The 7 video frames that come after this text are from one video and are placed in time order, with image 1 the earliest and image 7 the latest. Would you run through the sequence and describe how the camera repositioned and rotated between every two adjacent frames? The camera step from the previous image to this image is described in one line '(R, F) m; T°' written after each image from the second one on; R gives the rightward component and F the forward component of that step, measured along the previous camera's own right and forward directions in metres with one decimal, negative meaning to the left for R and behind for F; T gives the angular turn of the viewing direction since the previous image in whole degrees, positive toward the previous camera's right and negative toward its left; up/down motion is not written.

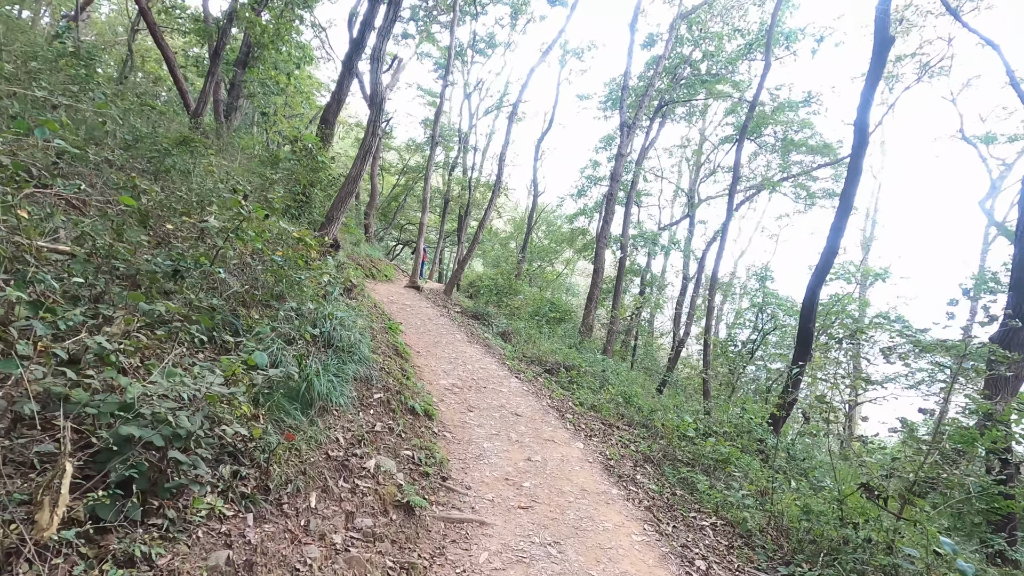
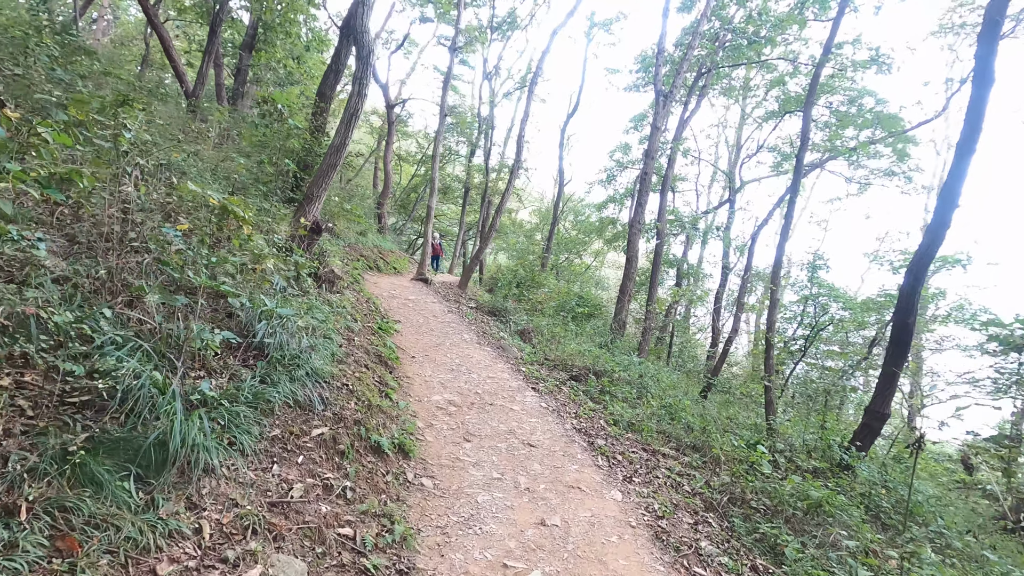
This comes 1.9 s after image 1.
(+0.2, +1.7) m; -3°
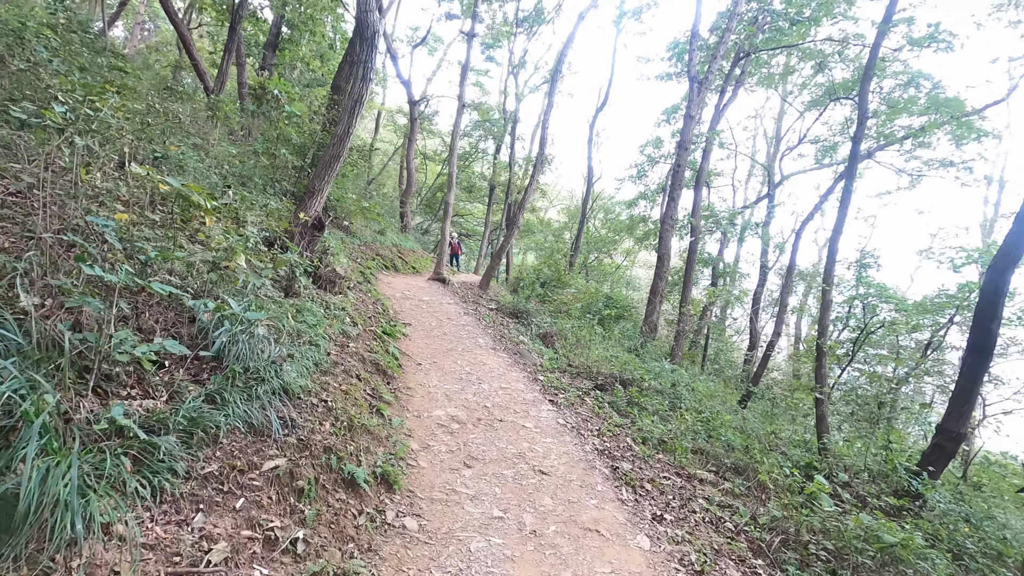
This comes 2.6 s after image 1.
(+0.2, +0.7) m; -3°
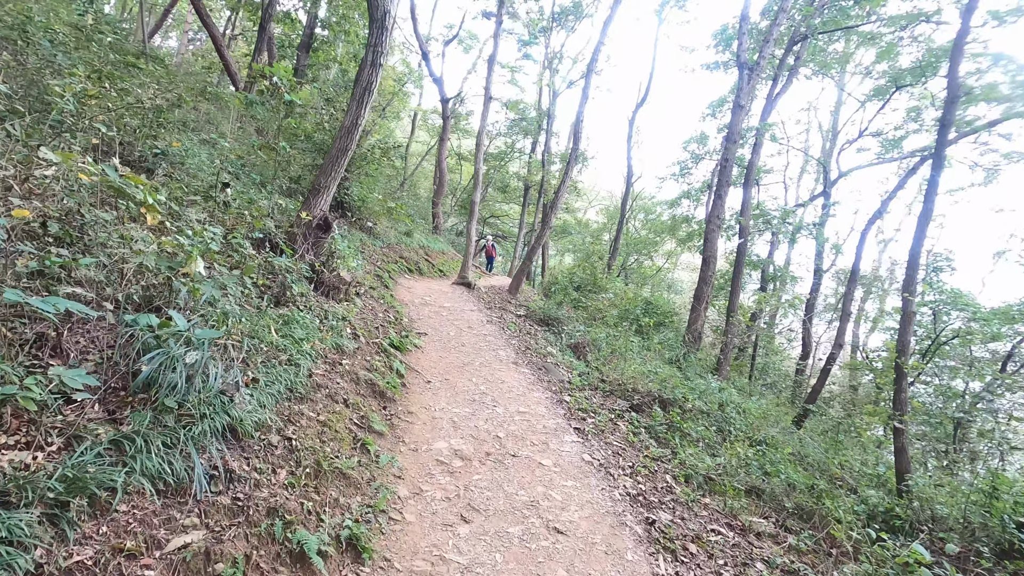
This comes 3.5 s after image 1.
(+0.2, +0.8) m; -4°
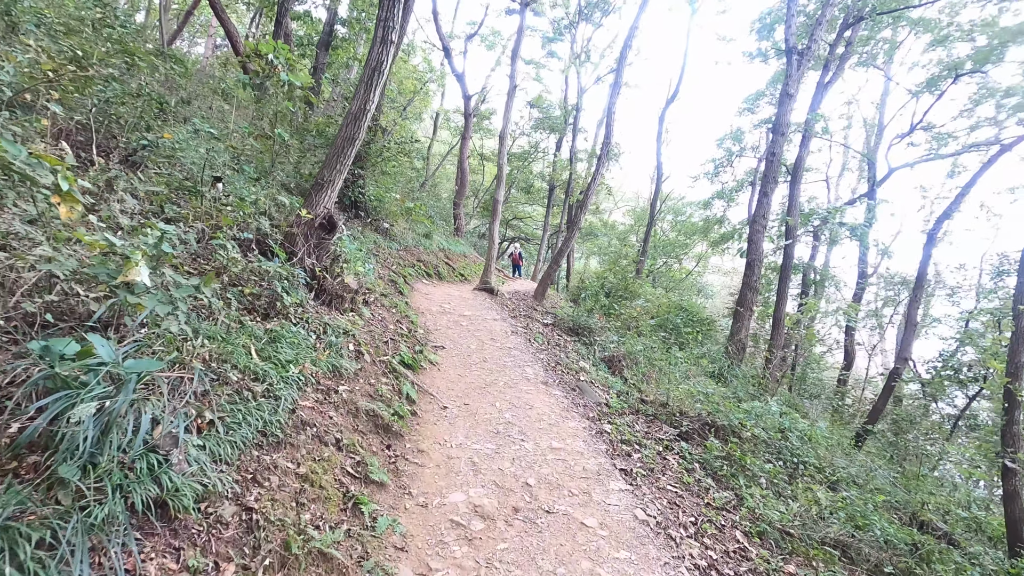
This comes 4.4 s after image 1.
(-0.1, +0.9) m; -2°
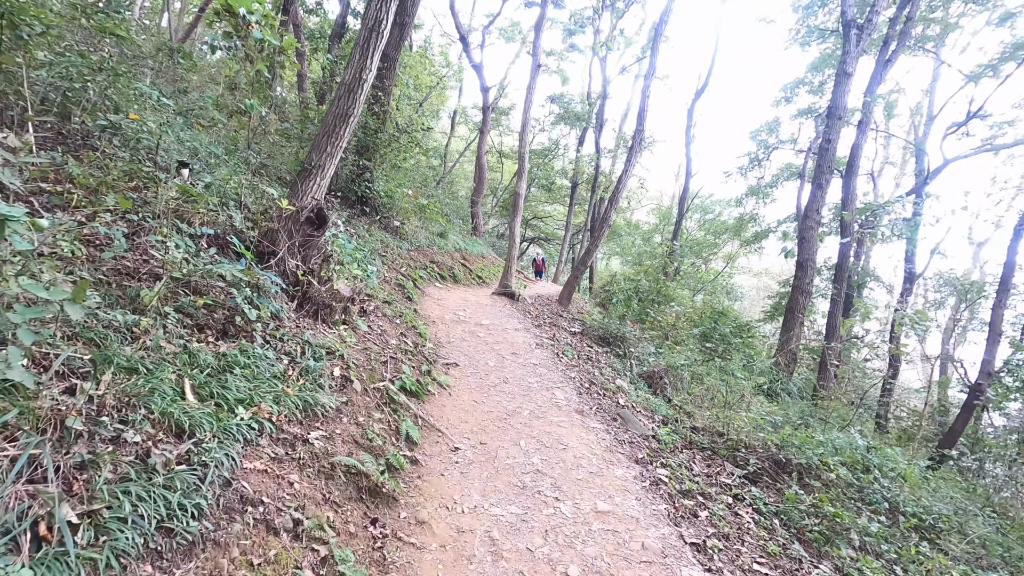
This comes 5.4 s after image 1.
(-0.1, +1.0) m; -2°
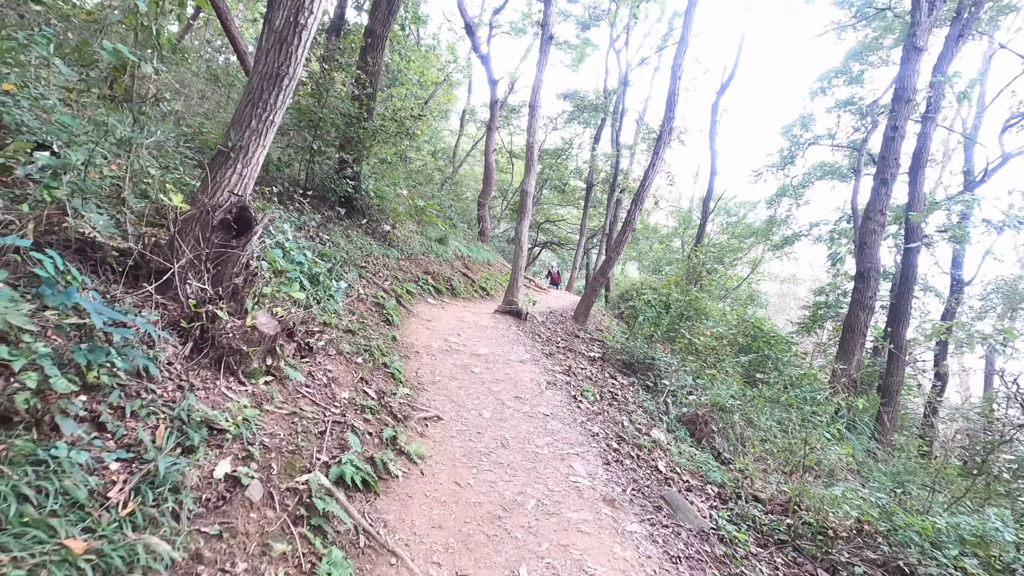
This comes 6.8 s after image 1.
(+0.1, +1.4) m; -1°
